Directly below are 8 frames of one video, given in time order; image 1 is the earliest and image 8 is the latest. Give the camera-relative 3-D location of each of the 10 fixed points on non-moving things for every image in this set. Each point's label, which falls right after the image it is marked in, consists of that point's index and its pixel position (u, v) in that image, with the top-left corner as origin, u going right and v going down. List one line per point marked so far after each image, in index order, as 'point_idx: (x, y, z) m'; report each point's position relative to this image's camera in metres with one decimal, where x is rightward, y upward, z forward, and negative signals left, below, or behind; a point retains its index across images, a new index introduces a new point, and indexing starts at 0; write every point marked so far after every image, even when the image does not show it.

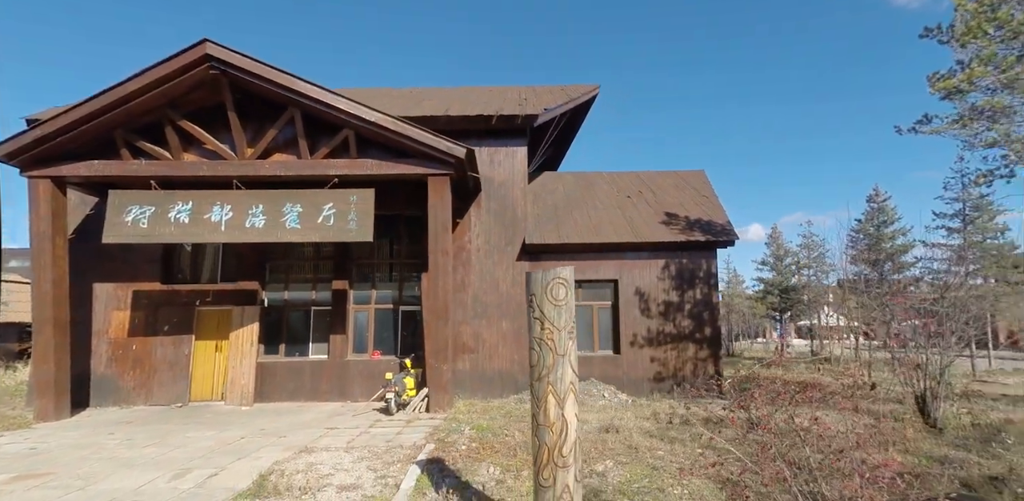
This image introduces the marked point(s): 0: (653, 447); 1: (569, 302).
0: (+1.8, -2.5, +6.8) m
1: (+0.4, -0.4, +3.9) m
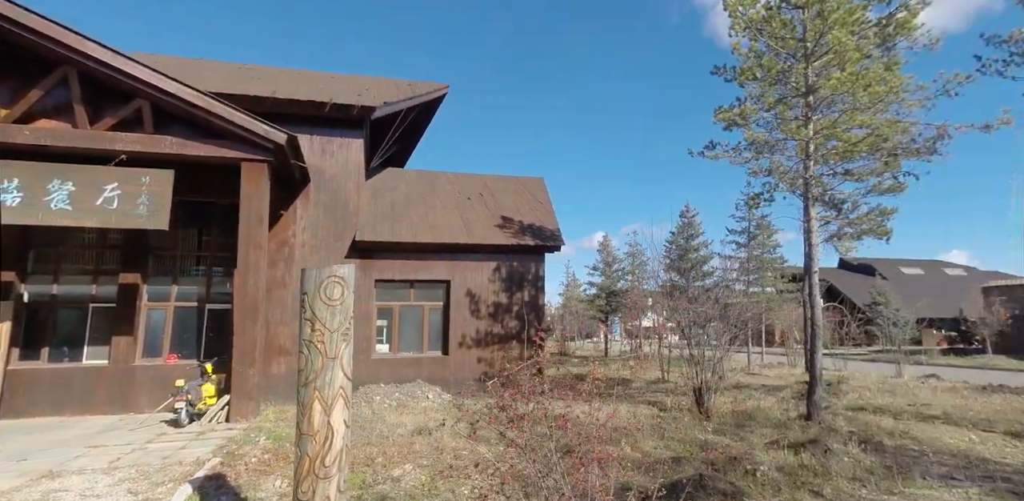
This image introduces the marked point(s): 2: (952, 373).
0: (-0.7, -2.5, +6.8) m
1: (-1.1, -0.4, +3.7) m
2: (+13.0, -3.6, +15.9) m
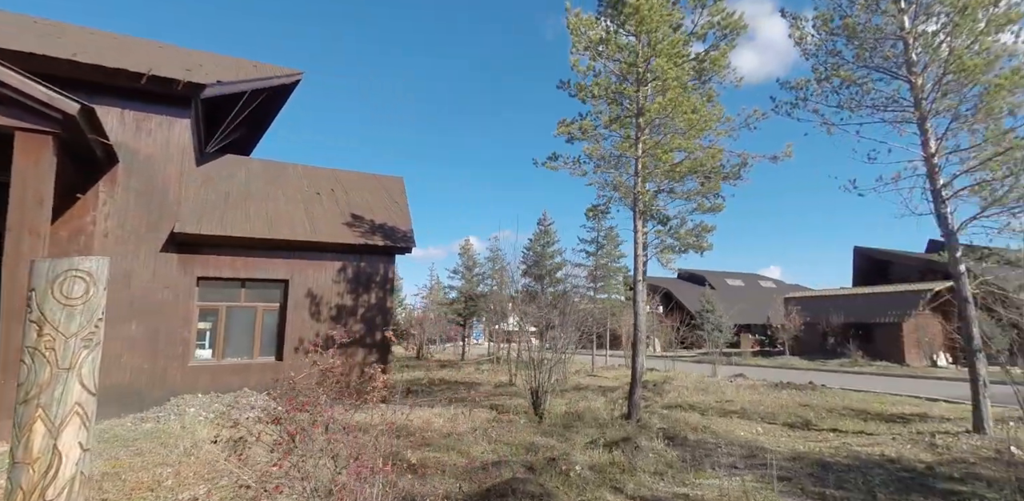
0: (-2.8, -2.5, +6.2) m
1: (-2.4, -0.3, +3.1) m
2: (+8.2, -4.2, +18.3) m
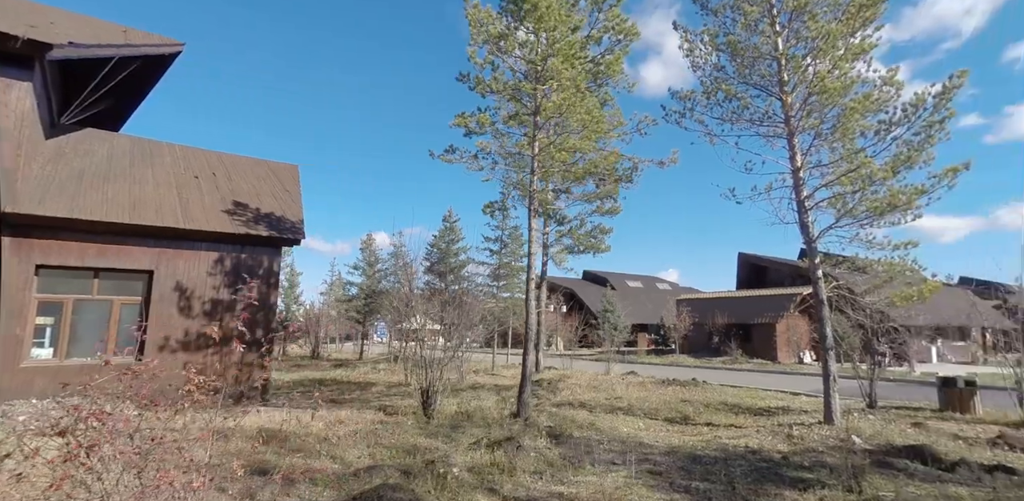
0: (-4.1, -2.3, +5.5) m
1: (-3.2, -0.2, +2.4) m
2: (+4.7, -4.3, +19.2) m
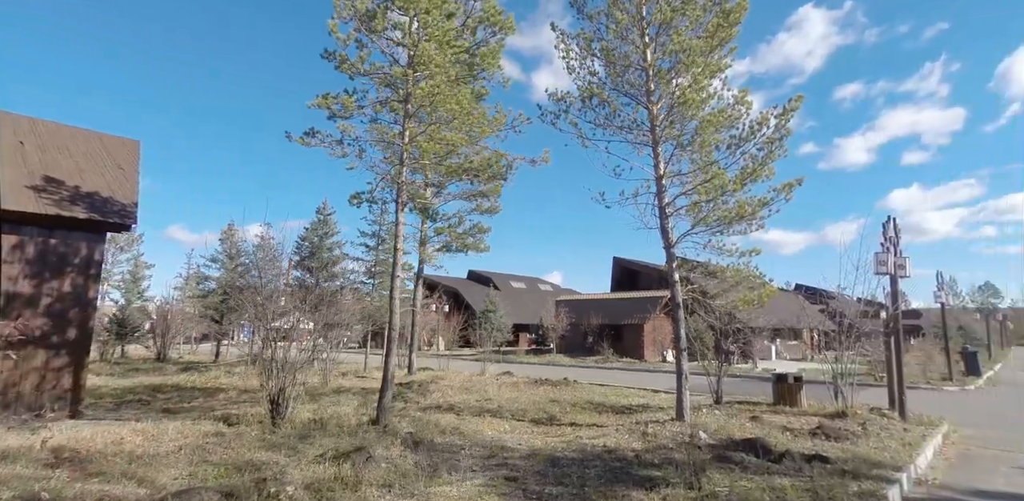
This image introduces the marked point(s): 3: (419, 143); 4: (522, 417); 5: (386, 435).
0: (-5.5, -2.1, +4.1) m
1: (-3.9, 0.0, +1.3) m
2: (+0.3, -4.3, +19.4) m
3: (-1.4, +1.6, +8.1) m
4: (+0.2, -3.1, +10.0) m
5: (-1.7, -2.5, +7.4) m
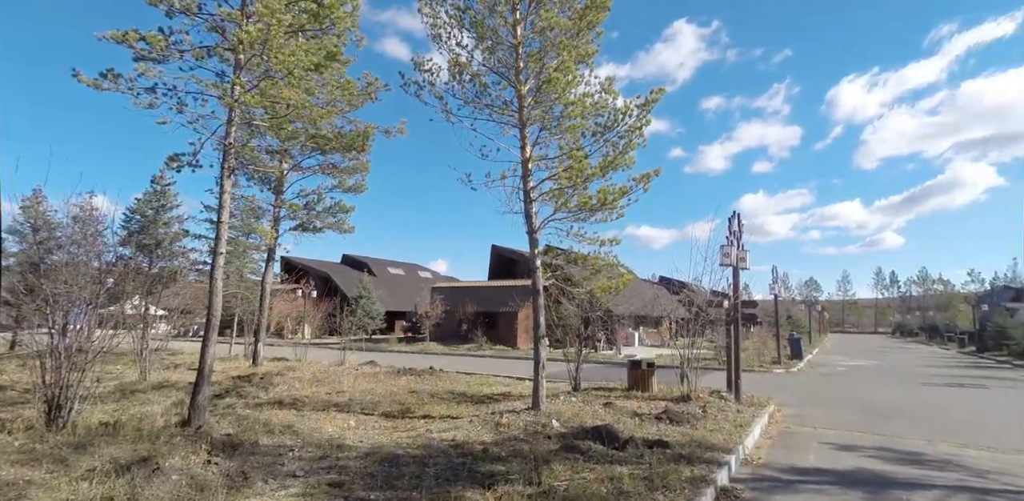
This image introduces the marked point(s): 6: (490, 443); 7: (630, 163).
0: (-6.7, -1.7, +2.3) m
1: (-4.4, +0.2, -0.1) m
2: (-4.3, -3.7, +18.4) m
3: (-3.4, +2.0, +7.0) m
4: (-2.4, -2.8, +9.2) m
5: (-3.7, -2.2, +6.3) m
6: (-0.3, -2.6, +7.2) m
7: (+1.9, +1.4, +8.5) m
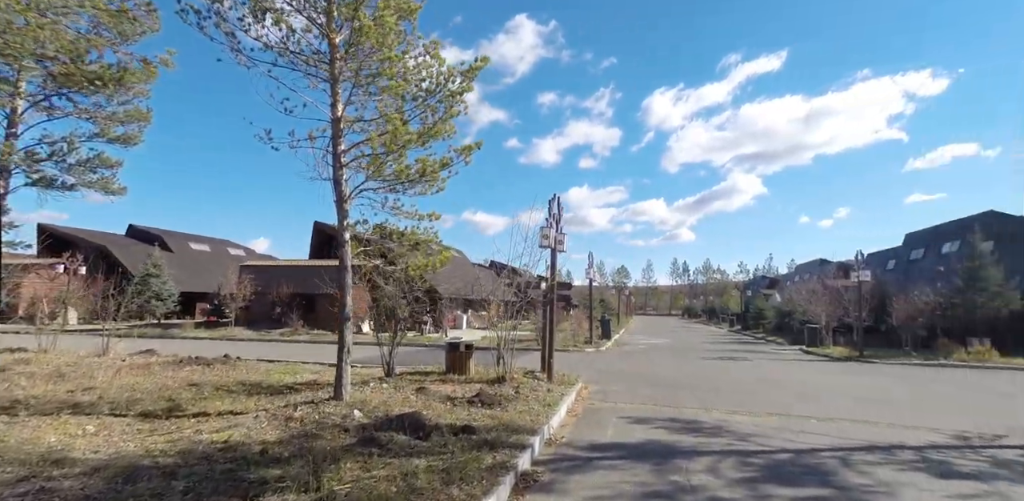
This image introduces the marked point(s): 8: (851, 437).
0: (-7.3, -1.3, -0.5) m
1: (-4.4, +0.5, -2.1) m
2: (-10.0, -2.8, +15.7) m
3: (-5.5, +2.4, +4.9) m
4: (-5.4, -2.2, +7.5) m
5: (-5.7, -1.7, +4.2) m
6: (-2.7, -2.2, +6.1) m
7: (-0.9, +1.7, +8.0) m
8: (+4.7, -2.6, +7.4) m
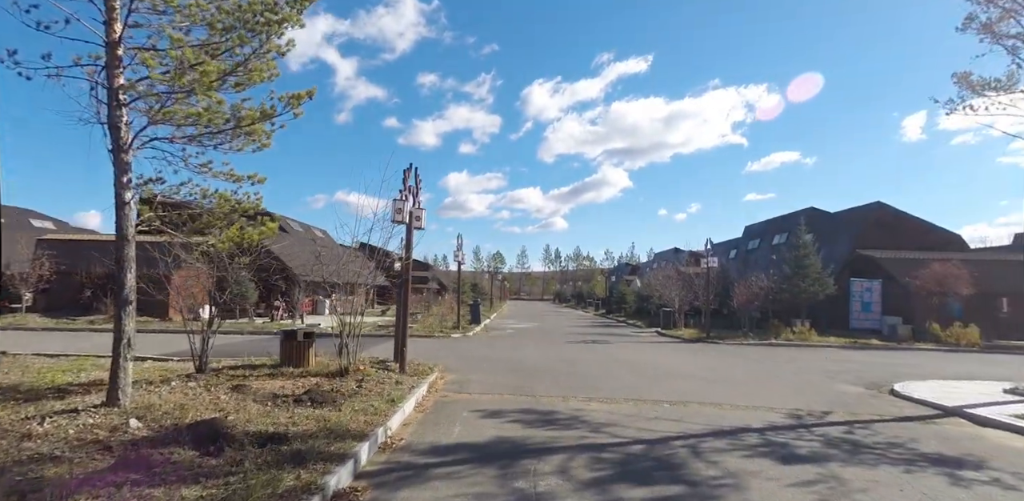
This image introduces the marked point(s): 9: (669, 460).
0: (-7.3, -1.1, -3.1) m
1: (-4.0, +0.6, -4.1) m
2: (-13.6, -2.0, +12.1) m
3: (-6.6, +2.8, +2.5) m
4: (-7.2, -1.8, +5.1) m
5: (-6.8, -1.4, +1.9) m
6: (-4.4, -1.8, +4.4) m
7: (-2.9, +2.1, +6.5) m
8: (+2.6, -2.3, +7.3) m
9: (+1.6, -2.2, +5.6) m
